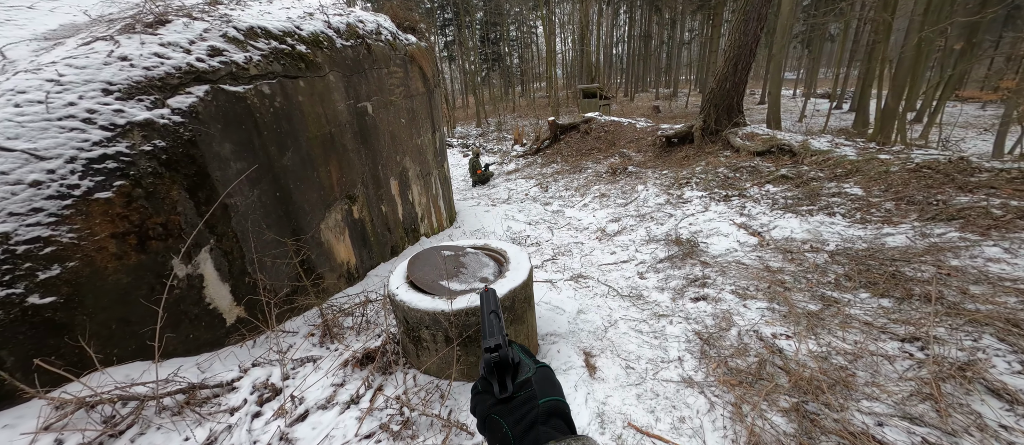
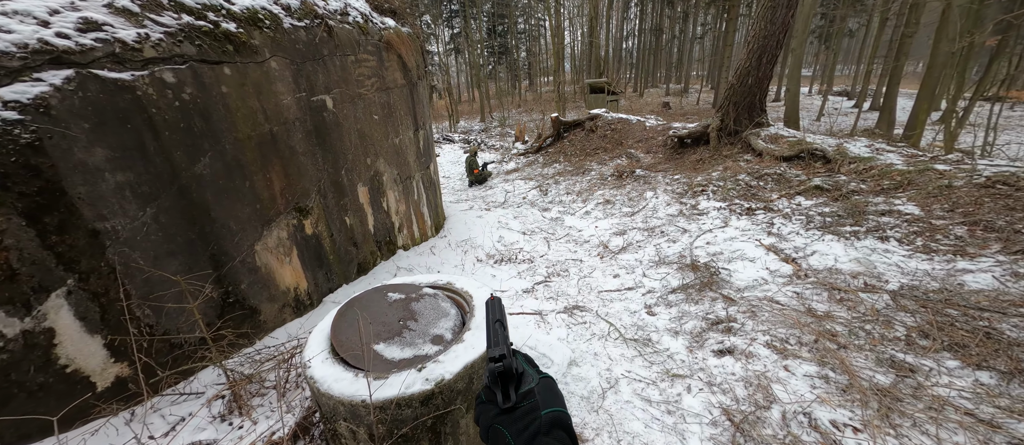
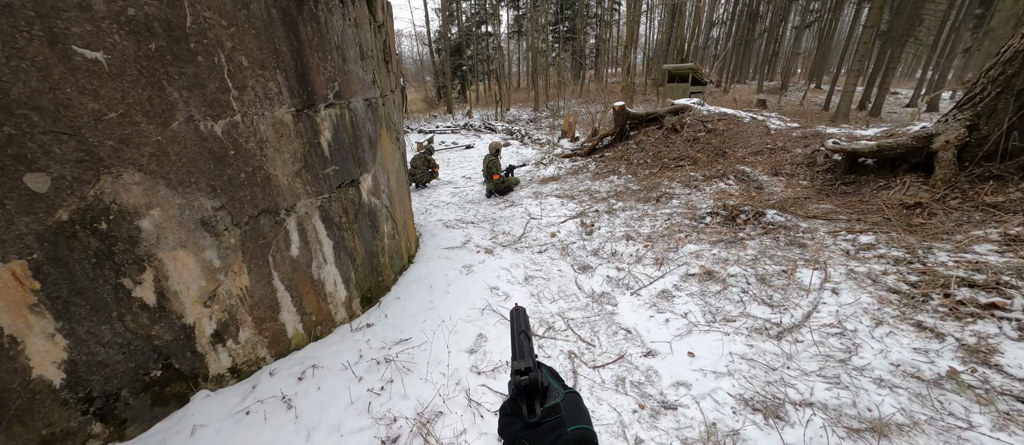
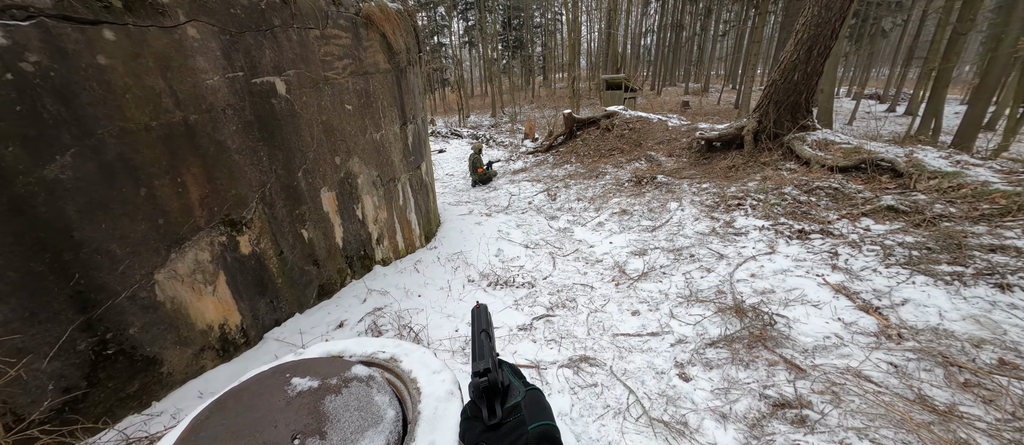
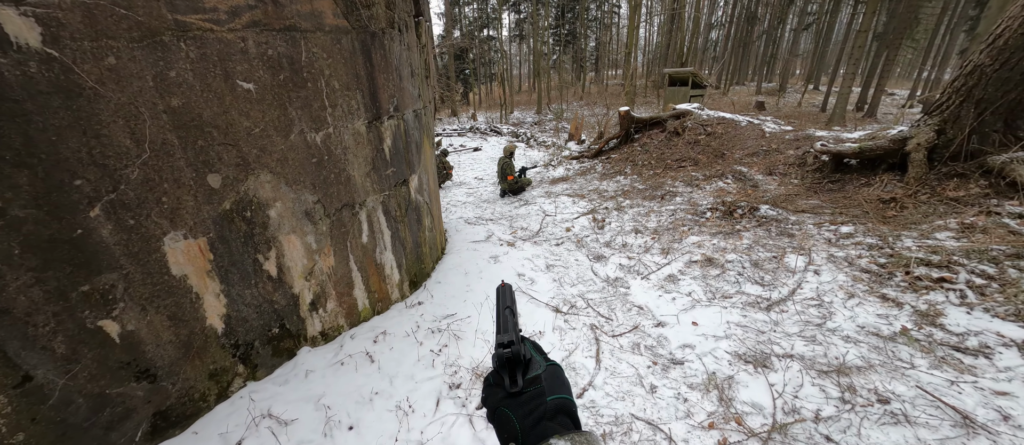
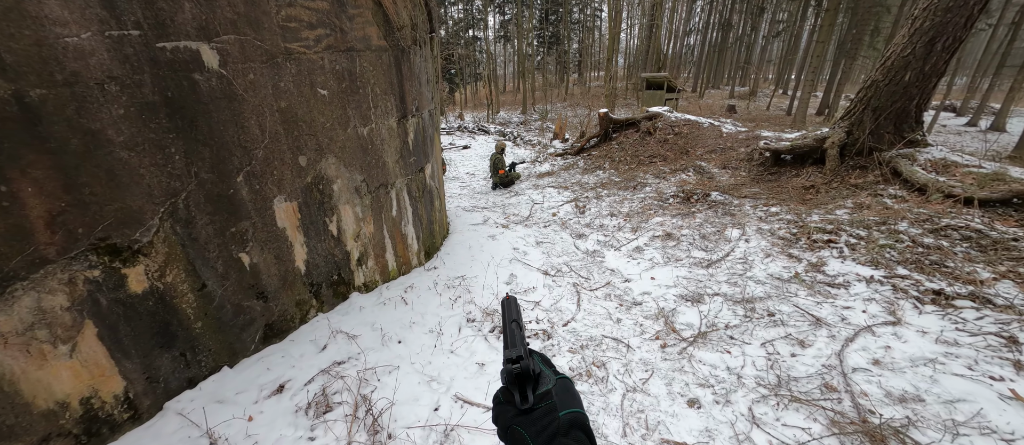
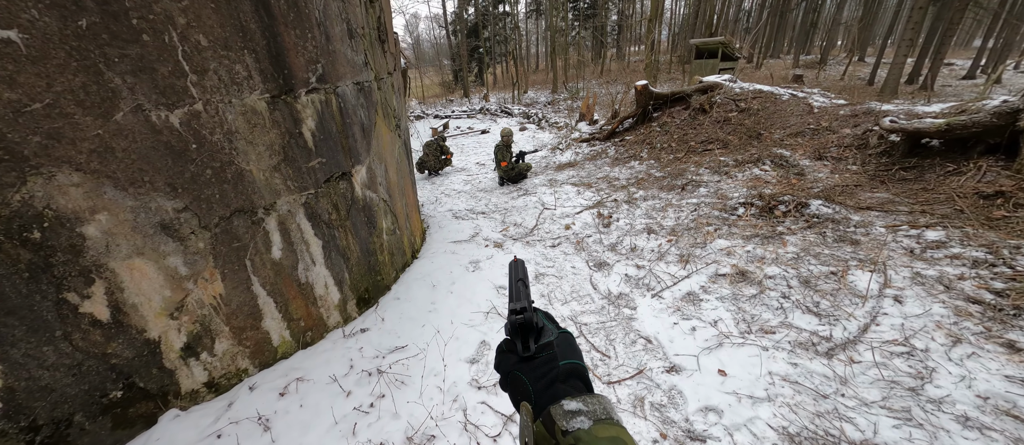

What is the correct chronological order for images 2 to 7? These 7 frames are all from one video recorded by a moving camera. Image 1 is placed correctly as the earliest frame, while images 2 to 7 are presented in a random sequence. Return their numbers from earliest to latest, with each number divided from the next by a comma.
2, 4, 6, 5, 3, 7
